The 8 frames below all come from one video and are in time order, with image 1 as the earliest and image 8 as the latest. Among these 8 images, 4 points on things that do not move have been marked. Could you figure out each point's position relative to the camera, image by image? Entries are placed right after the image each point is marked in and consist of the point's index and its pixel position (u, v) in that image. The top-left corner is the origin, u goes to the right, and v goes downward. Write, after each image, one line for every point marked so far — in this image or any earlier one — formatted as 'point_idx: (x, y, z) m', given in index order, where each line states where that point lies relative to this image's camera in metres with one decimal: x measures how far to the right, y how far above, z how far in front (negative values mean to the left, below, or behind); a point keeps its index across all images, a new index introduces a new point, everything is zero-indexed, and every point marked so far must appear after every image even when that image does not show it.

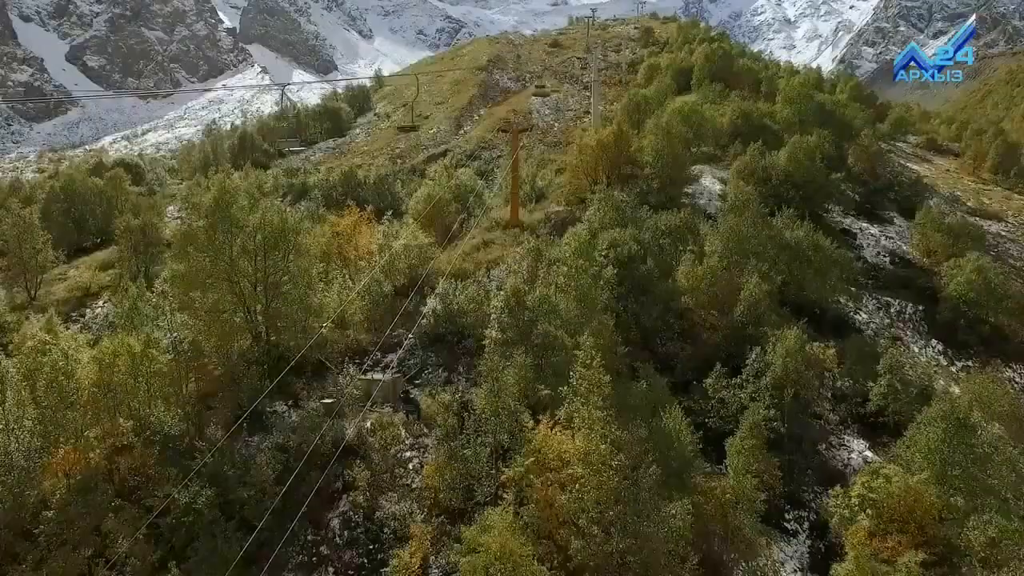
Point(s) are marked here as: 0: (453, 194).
0: (-2.0, +3.1, +20.5) m
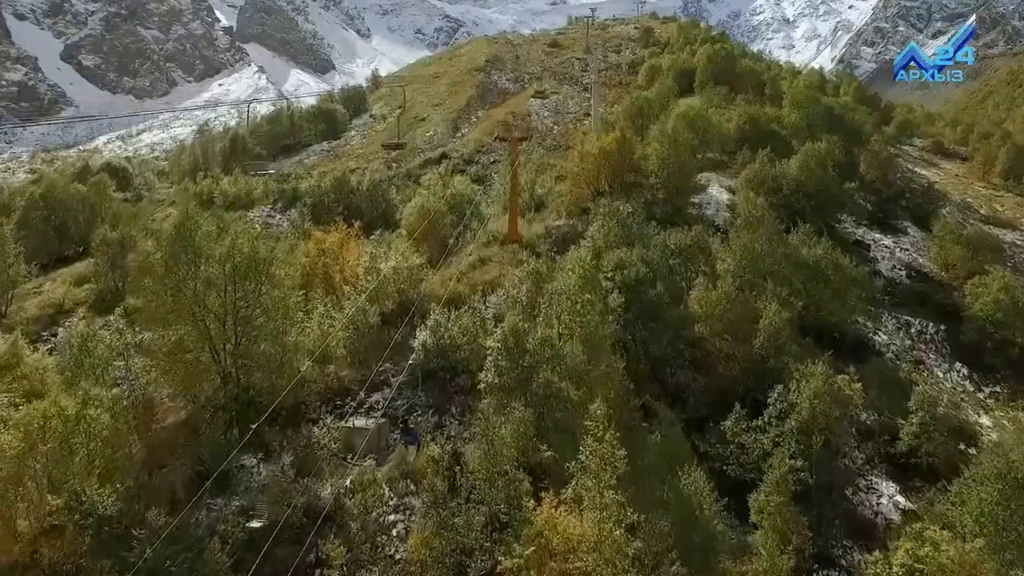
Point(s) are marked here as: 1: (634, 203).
0: (-2.1, +2.6, +19.5) m
1: (+4.0, +2.6, +18.8) m
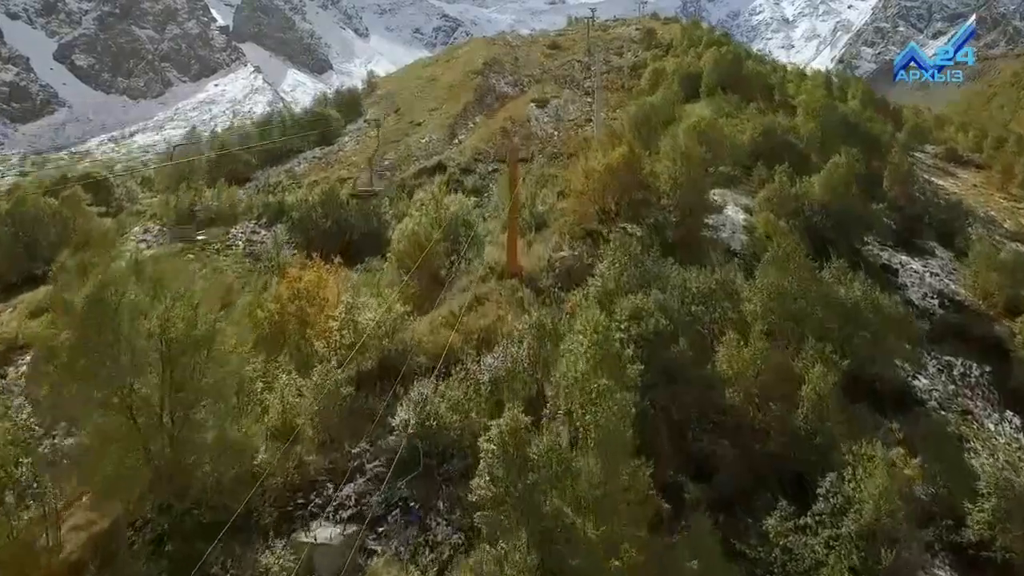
0: (-2.1, +1.7, +18.0) m
1: (+3.9, +1.7, +17.3) m
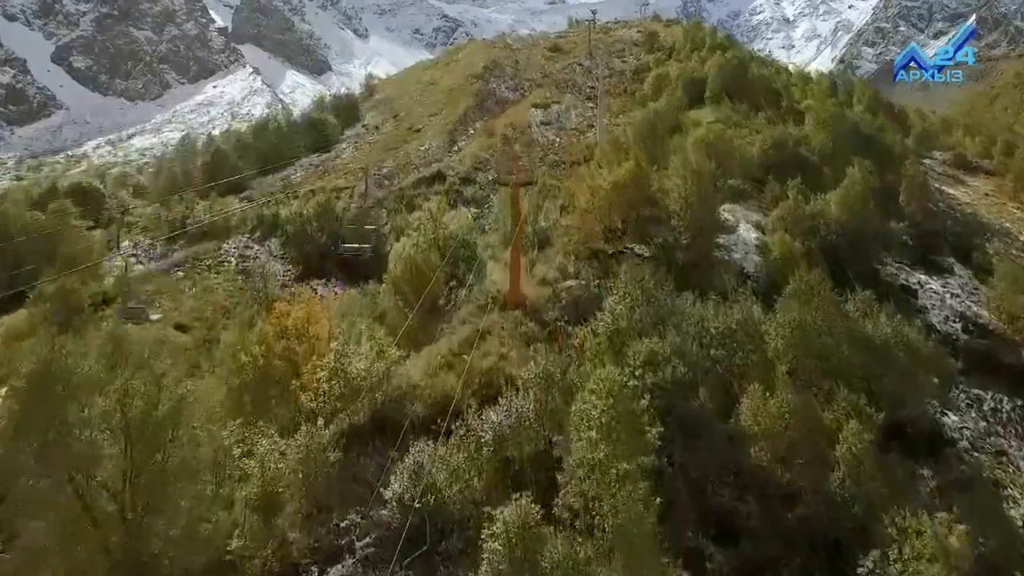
0: (-2.1, +1.1, +17.2) m
1: (+4.0, +1.0, +16.5) m
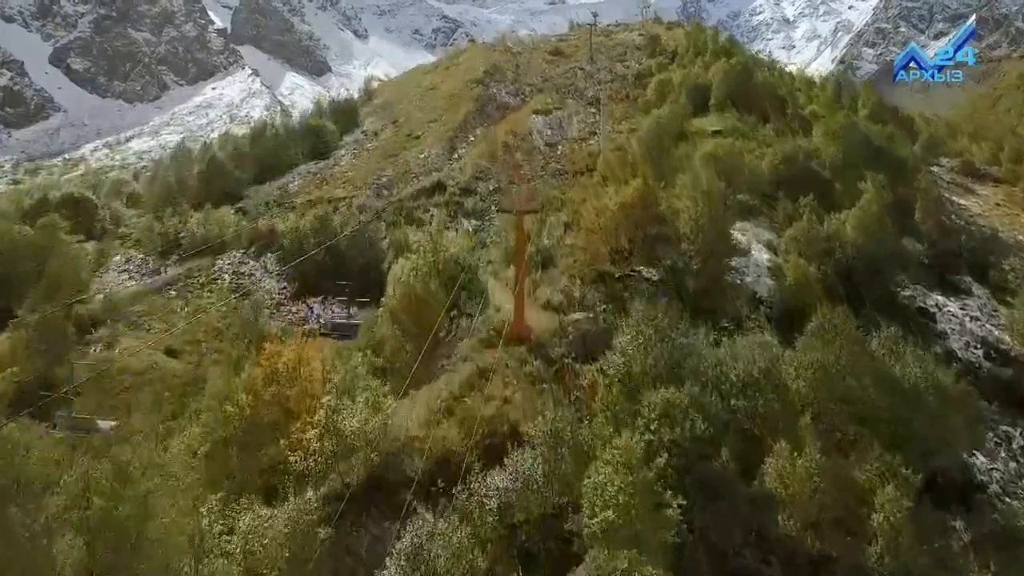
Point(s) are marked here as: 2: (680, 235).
0: (-2.0, +0.4, +16.6) m
1: (+4.1, +0.3, +15.9) m
2: (+4.8, +1.5, +16.7) m
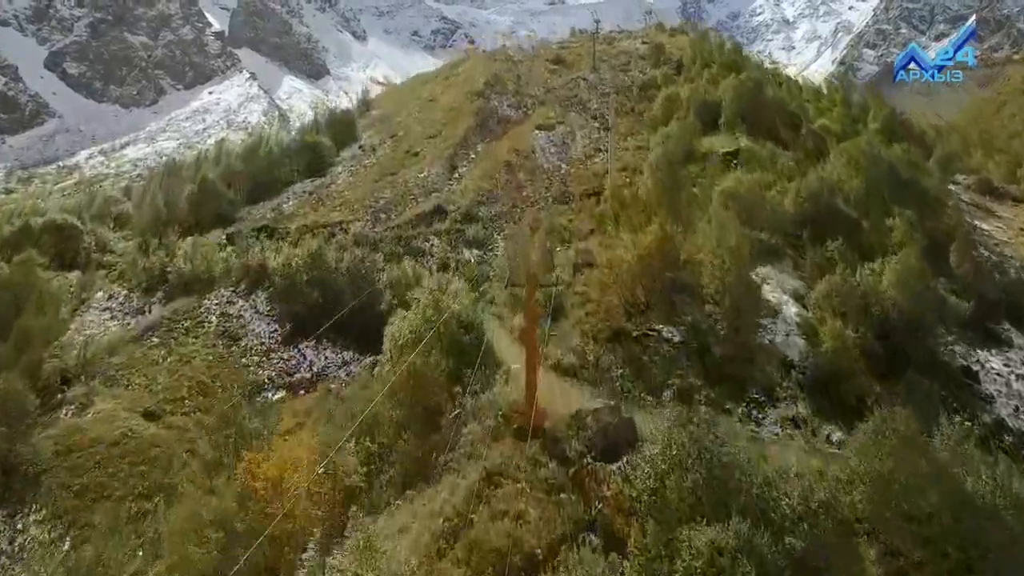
0: (-1.8, -1.1, +15.3) m
1: (+4.3, -1.2, +14.5) m
2: (+5.0, 0.0, +15.4) m
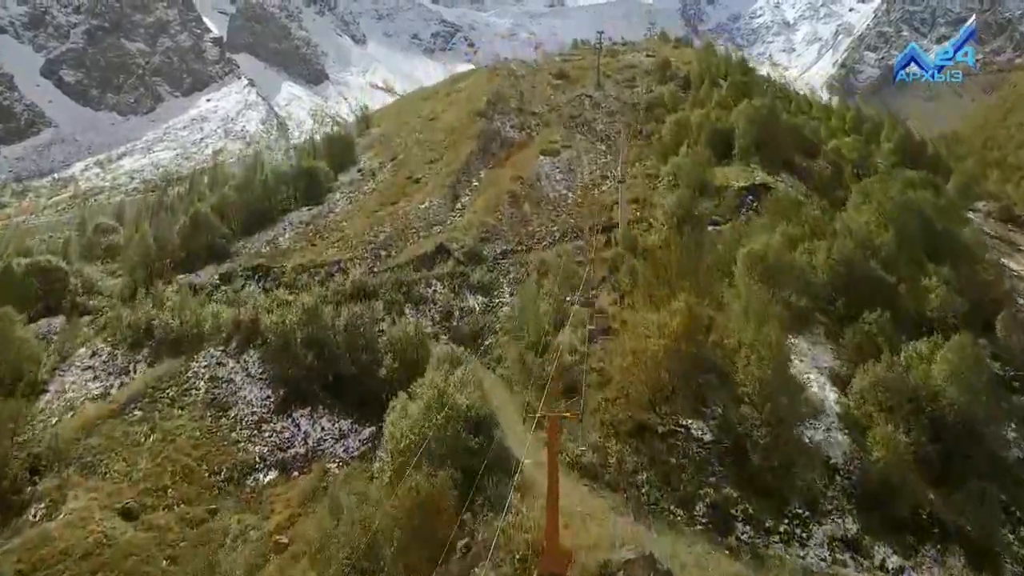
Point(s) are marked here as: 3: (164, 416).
0: (-1.5, -3.3, +13.9) m
1: (+4.6, -3.3, +13.2) m
2: (+5.3, -2.1, +14.0) m
3: (-11.1, -4.0, +18.6) m
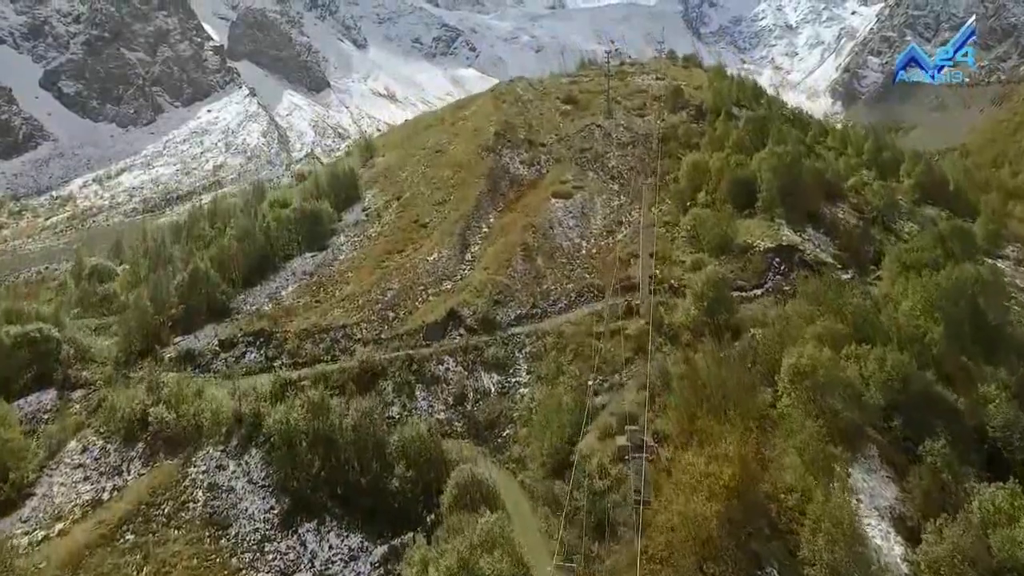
0: (-0.8, -6.5, +12.4) m
1: (+5.3, -6.5, +11.7) m
2: (+6.0, -5.4, +12.5) m
3: (-10.4, -7.2, +17.2) m
